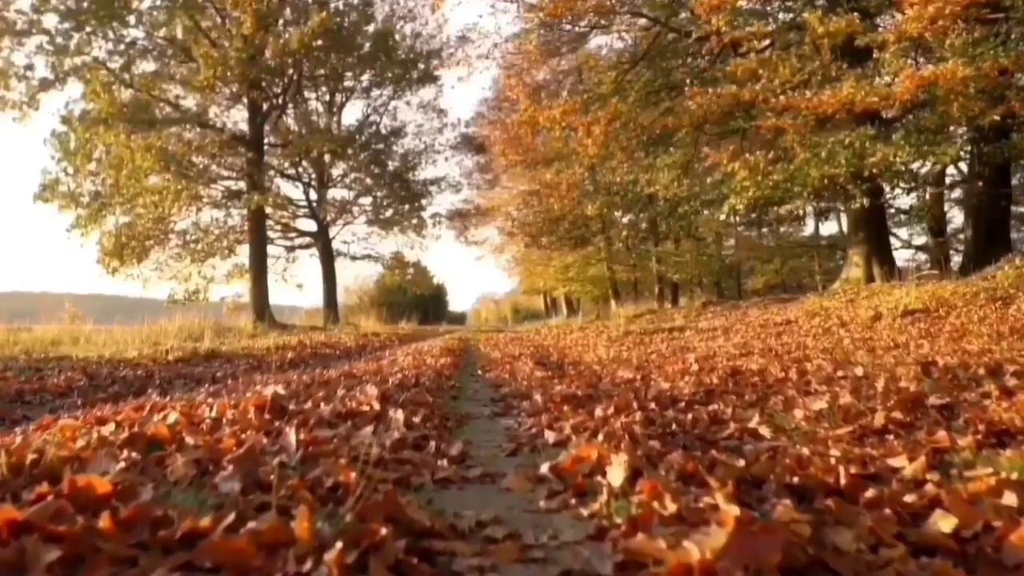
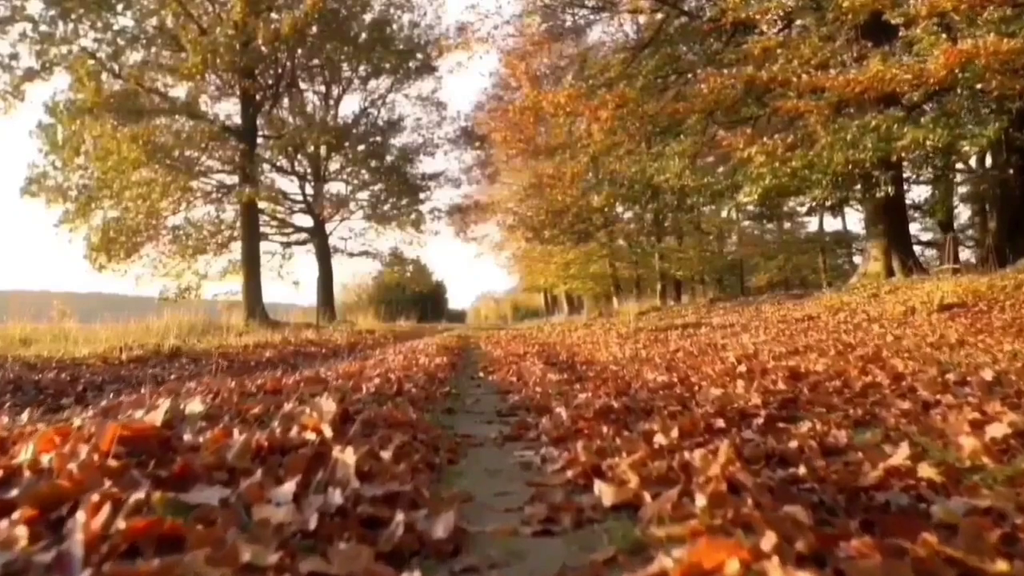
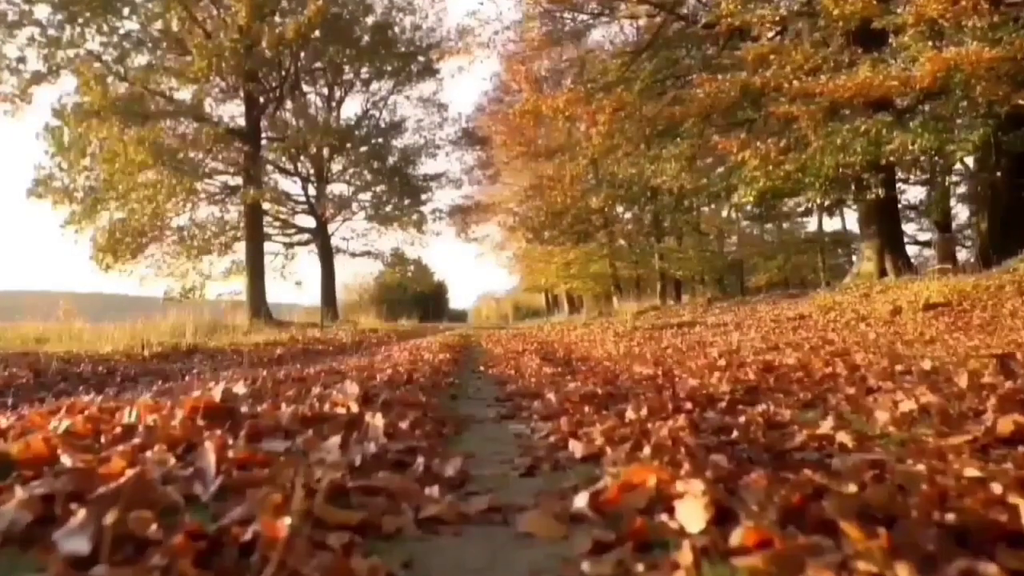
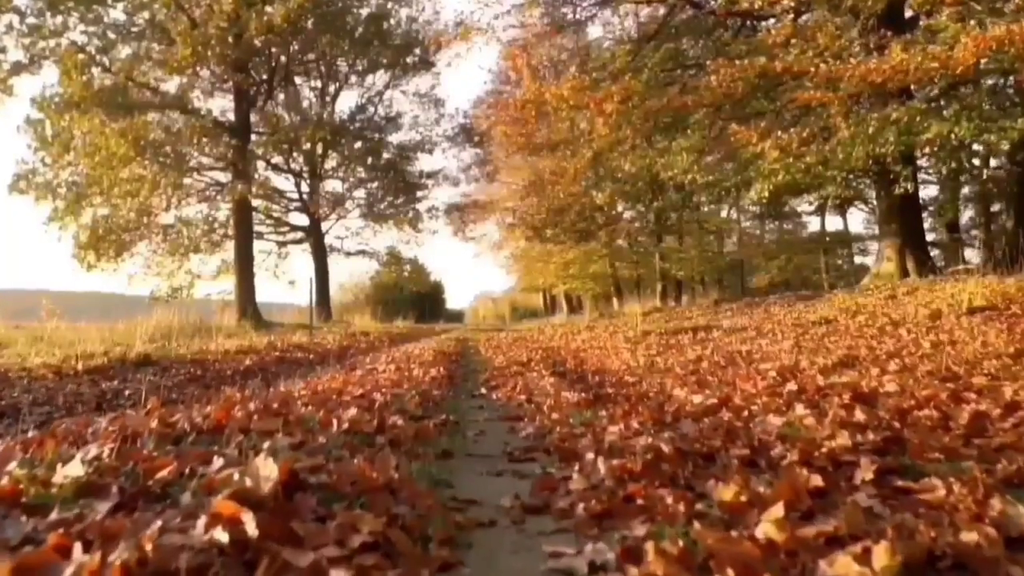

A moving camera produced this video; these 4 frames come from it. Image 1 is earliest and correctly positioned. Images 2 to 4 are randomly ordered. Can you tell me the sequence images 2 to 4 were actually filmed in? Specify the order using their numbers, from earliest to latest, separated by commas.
3, 2, 4
